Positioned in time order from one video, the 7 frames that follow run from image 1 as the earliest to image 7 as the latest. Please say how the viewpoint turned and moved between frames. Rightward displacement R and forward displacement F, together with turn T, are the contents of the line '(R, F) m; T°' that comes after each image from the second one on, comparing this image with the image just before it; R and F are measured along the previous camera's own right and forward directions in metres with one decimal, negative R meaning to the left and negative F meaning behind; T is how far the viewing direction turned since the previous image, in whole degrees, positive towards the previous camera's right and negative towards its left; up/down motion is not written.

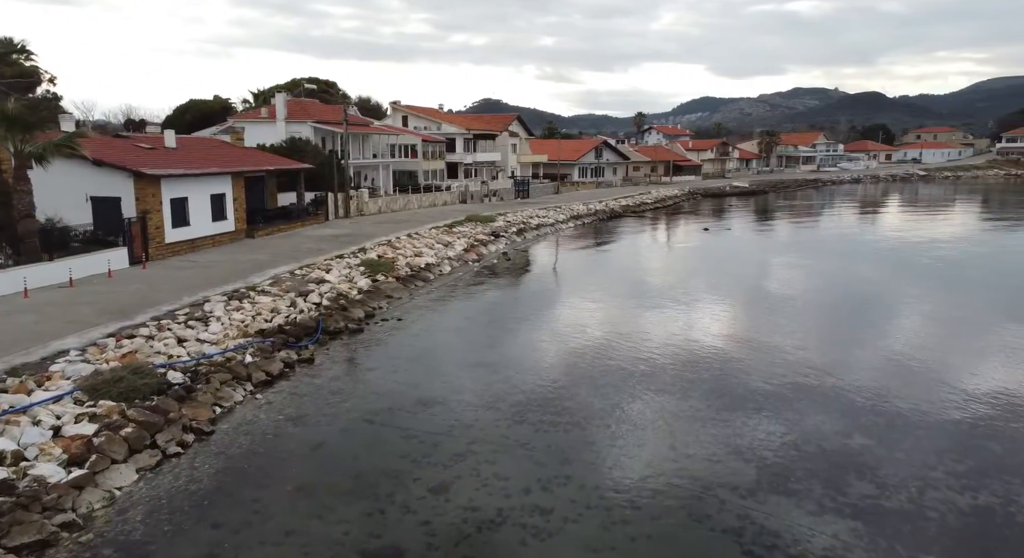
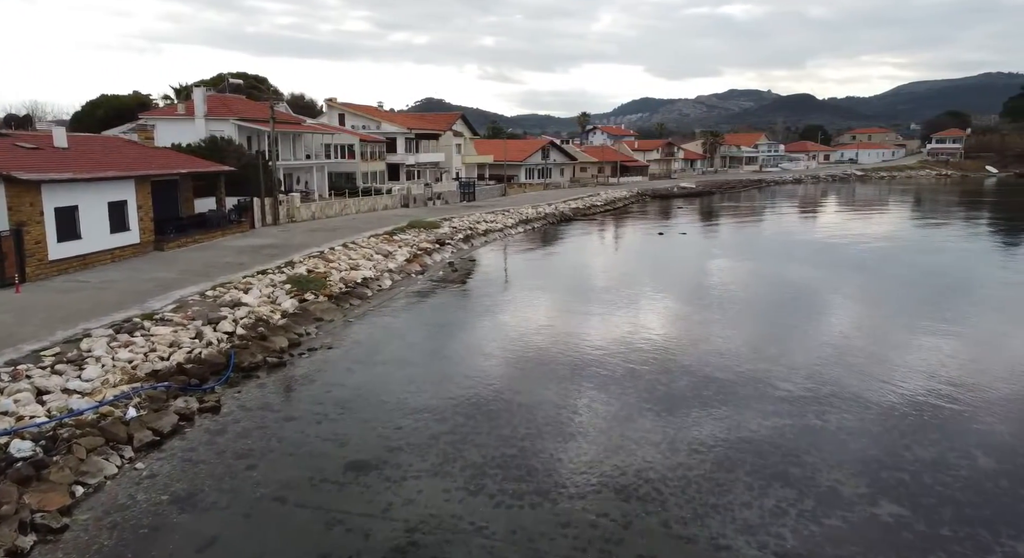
(0.0, +2.0) m; +4°
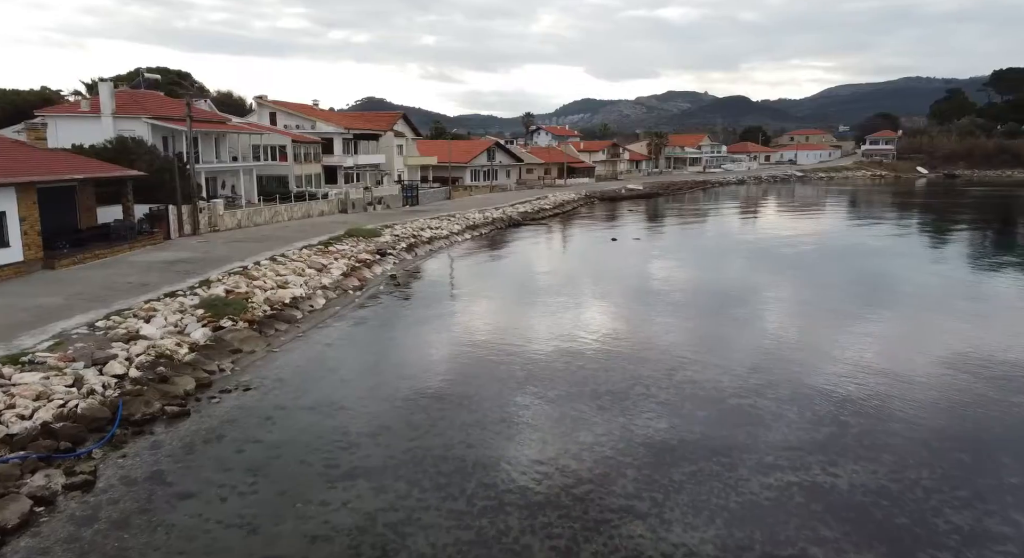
(-0.1, +1.8) m; +4°
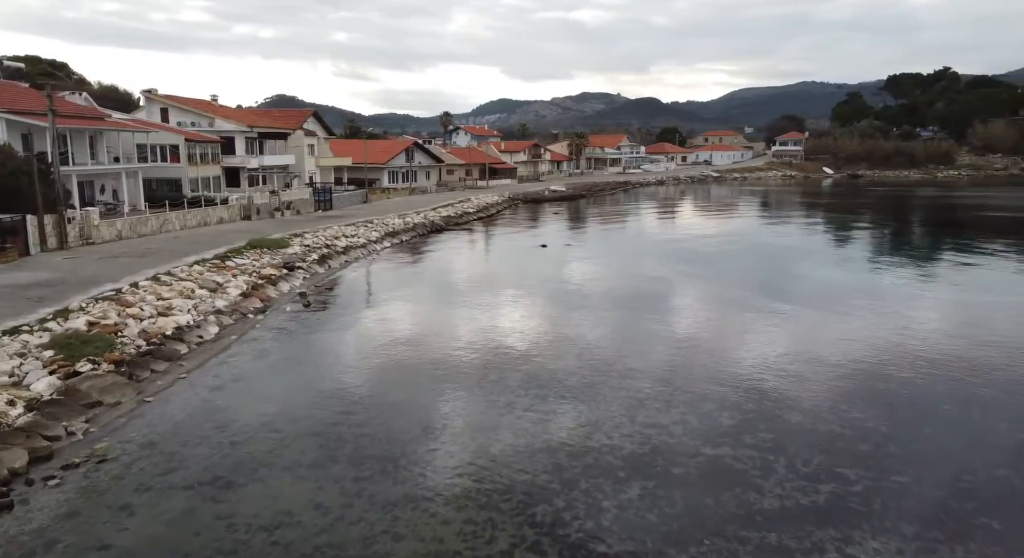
(-0.2, +2.1) m; +6°
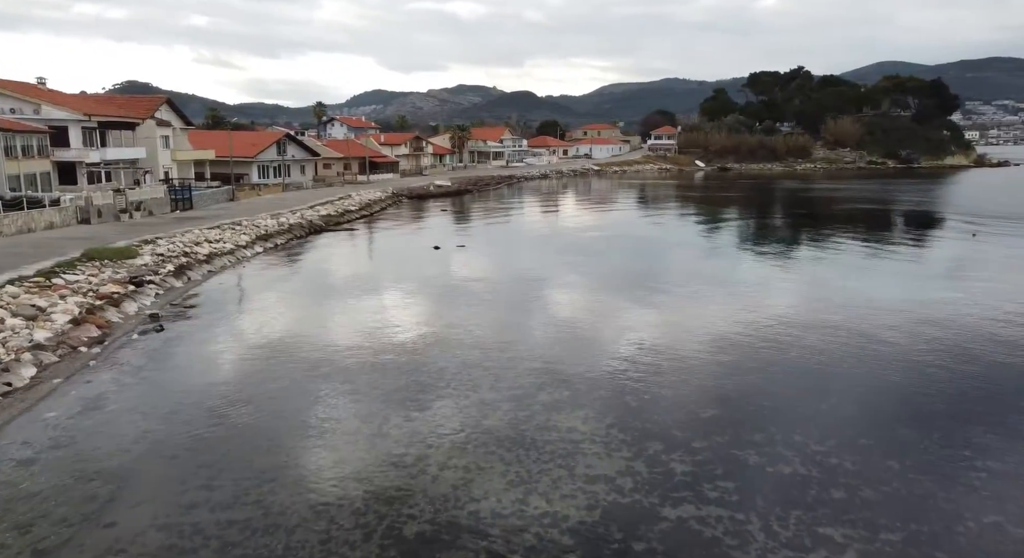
(-0.3, +2.1) m; +10°
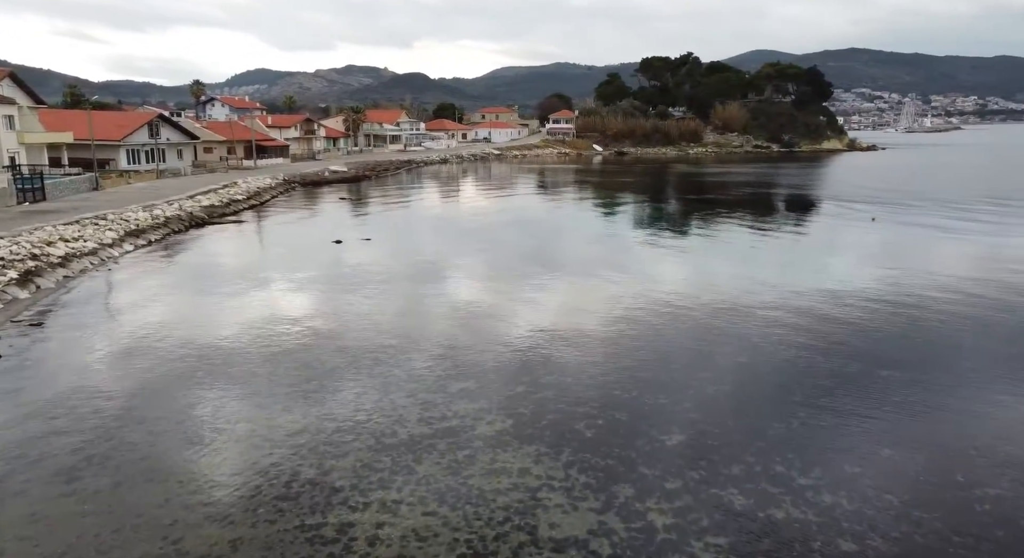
(-0.5, +1.8) m; +8°
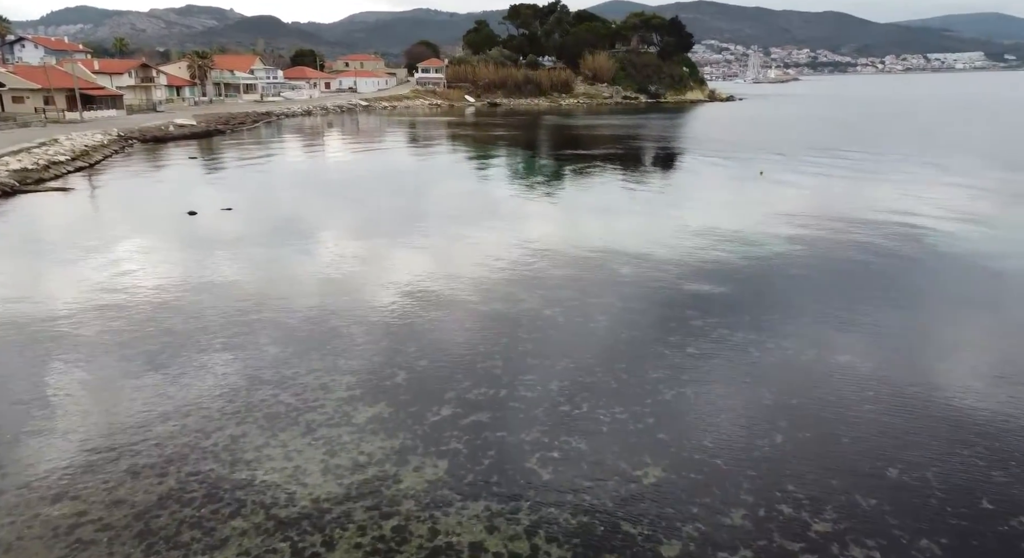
(-0.6, +2.4) m; +10°
